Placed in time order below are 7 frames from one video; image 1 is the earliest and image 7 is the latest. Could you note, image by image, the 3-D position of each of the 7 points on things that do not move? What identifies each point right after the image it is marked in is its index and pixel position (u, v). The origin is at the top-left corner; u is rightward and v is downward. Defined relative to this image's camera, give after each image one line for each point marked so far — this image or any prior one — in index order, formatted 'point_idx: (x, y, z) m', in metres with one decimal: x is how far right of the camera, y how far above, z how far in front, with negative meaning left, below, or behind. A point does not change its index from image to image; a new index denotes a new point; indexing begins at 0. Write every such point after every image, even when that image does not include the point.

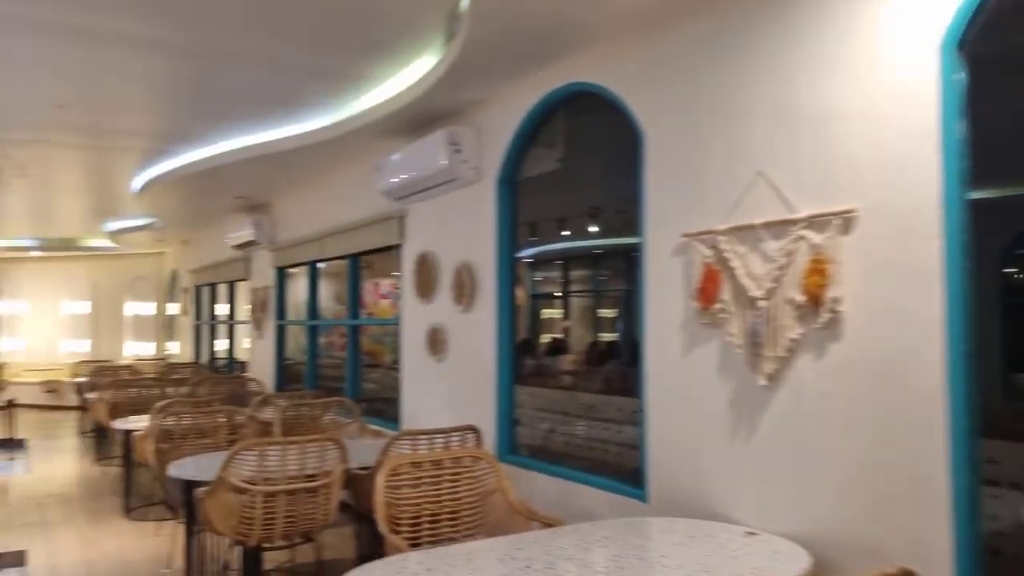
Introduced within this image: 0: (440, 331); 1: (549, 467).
0: (-0.4, -0.2, +4.0) m
1: (+0.2, -0.8, +3.3) m
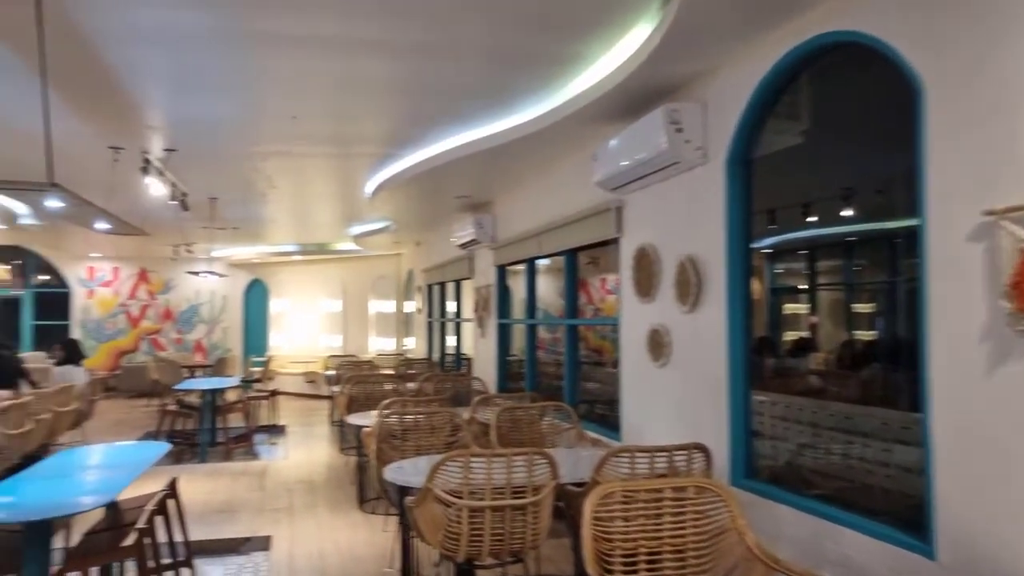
0: (+0.7, -0.2, +3.6) m
1: (+1.1, -0.8, +2.7) m
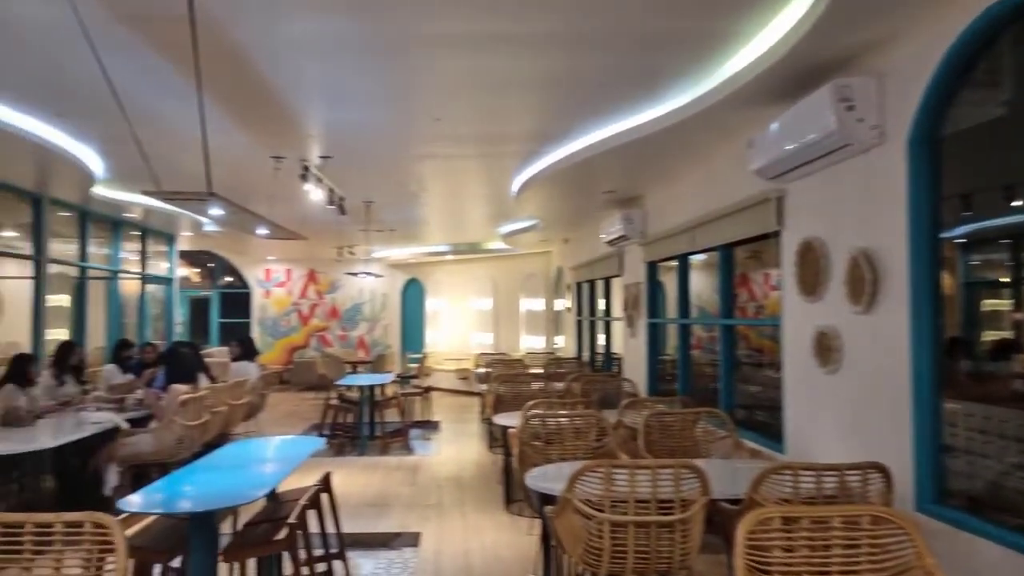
0: (+1.4, -0.2, +3.2) m
1: (+1.5, -0.8, +2.3) m
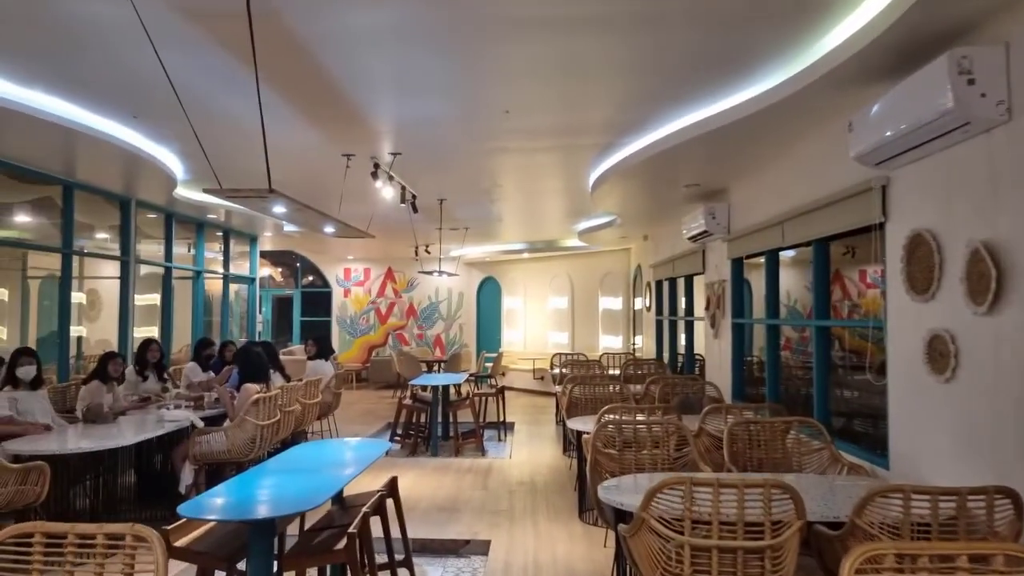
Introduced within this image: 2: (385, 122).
0: (+1.7, -0.2, +2.8) m
1: (+1.7, -0.8, +1.9) m
2: (-0.8, +1.0, +4.6) m
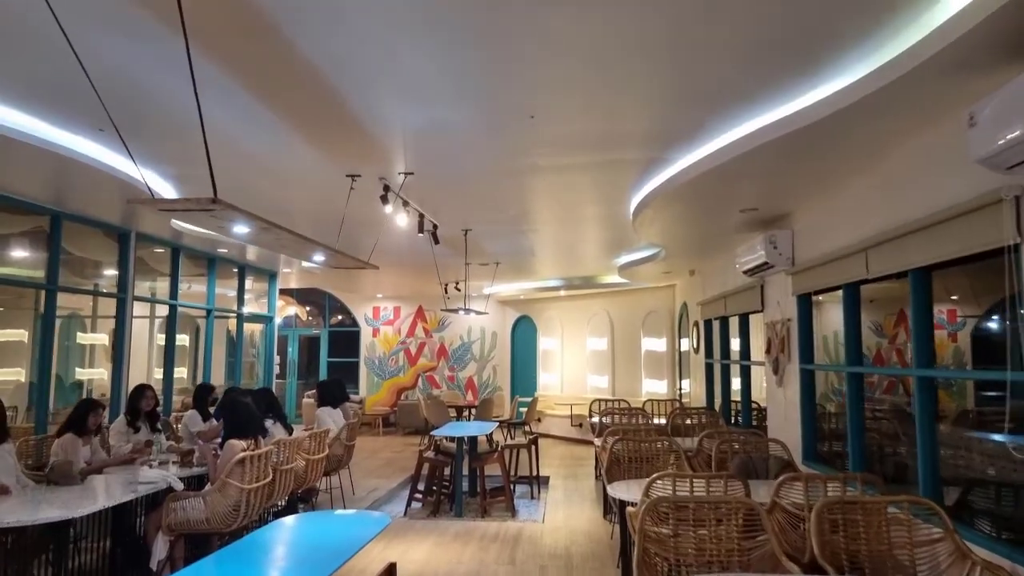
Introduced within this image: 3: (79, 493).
0: (+1.8, -0.3, +2.1) m
1: (+1.8, -0.8, +1.1) m
2: (-0.6, +0.8, +4.0) m
3: (-2.2, -1.0, +3.7) m
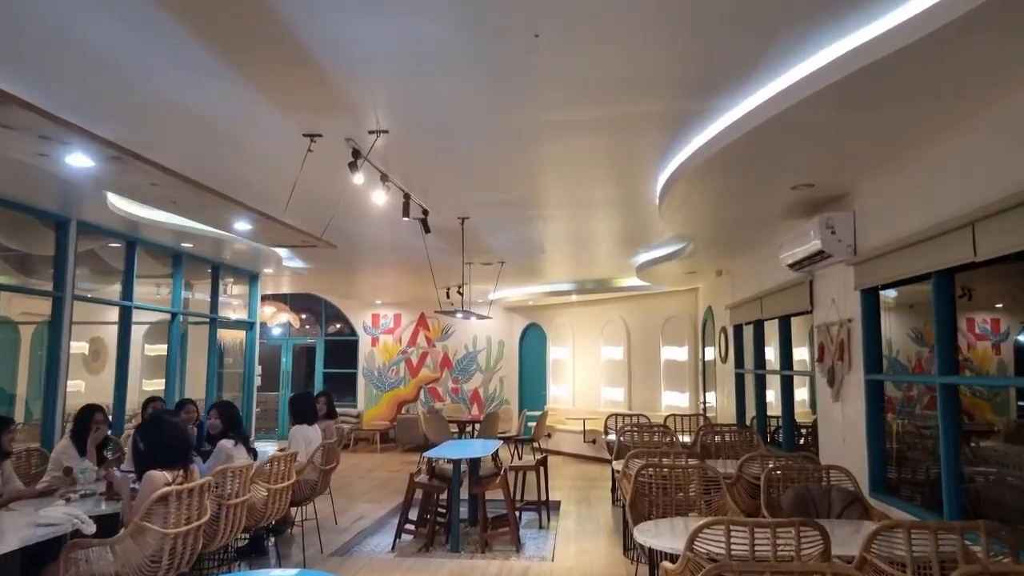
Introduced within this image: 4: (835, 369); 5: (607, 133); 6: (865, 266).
0: (+1.7, -0.2, +1.2) m
1: (+1.7, -0.7, +0.3) m
2: (-0.6, +0.9, +3.3) m
3: (-2.2, -1.0, +2.9) m
4: (+1.9, -0.5, +4.3) m
5: (+0.5, +0.8, +3.8) m
6: (+1.9, +0.1, +3.9) m
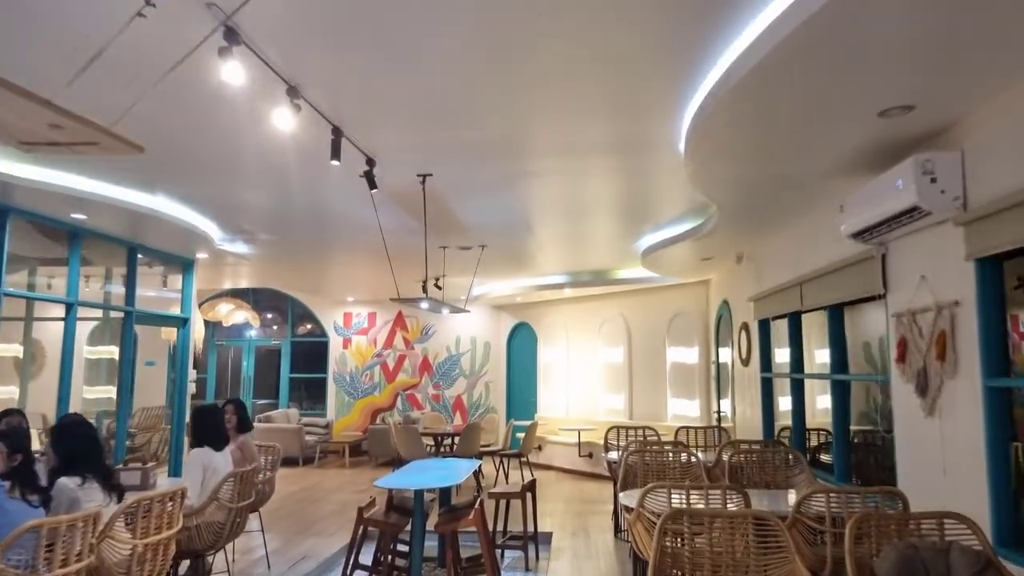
0: (+1.6, -0.1, +0.1) m
1: (+1.6, -0.6, -0.8) m
2: (-0.7, +1.0, +2.1) m
3: (-2.3, -0.9, +1.7) m
4: (+1.8, -0.4, +3.1) m
5: (+0.4, +0.9, +2.7) m
6: (+1.8, +0.2, +2.8) m
